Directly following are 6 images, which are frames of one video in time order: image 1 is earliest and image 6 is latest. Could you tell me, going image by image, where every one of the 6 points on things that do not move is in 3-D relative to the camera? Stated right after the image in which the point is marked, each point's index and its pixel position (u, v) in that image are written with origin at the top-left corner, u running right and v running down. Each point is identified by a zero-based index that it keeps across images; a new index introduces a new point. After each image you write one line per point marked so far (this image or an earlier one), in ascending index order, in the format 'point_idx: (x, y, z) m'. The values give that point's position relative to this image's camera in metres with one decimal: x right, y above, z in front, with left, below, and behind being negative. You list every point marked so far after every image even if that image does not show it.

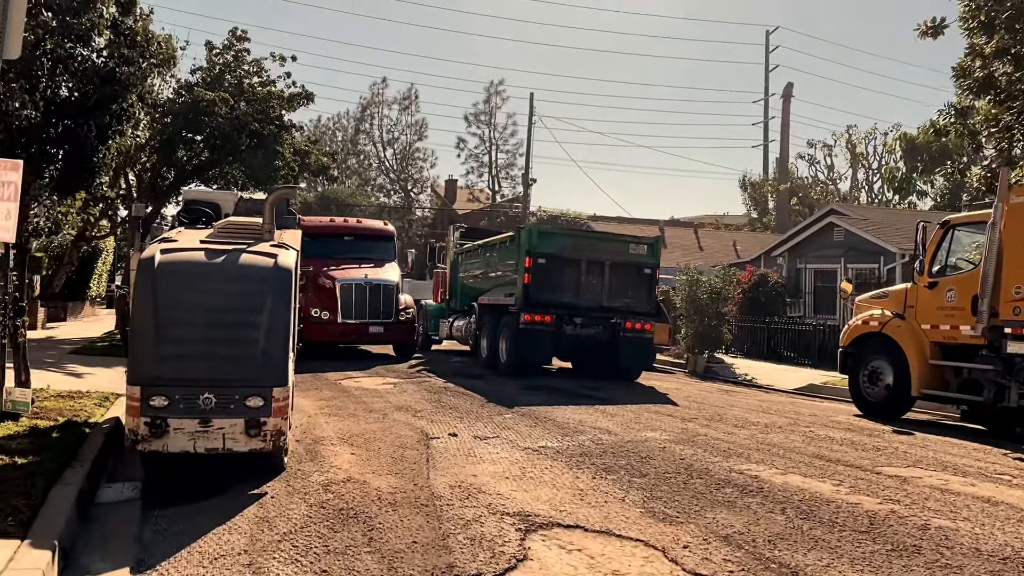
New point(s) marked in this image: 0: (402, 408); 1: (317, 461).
0: (-1.6, -1.8, +12.9) m
1: (-2.0, -1.8, +9.1) m
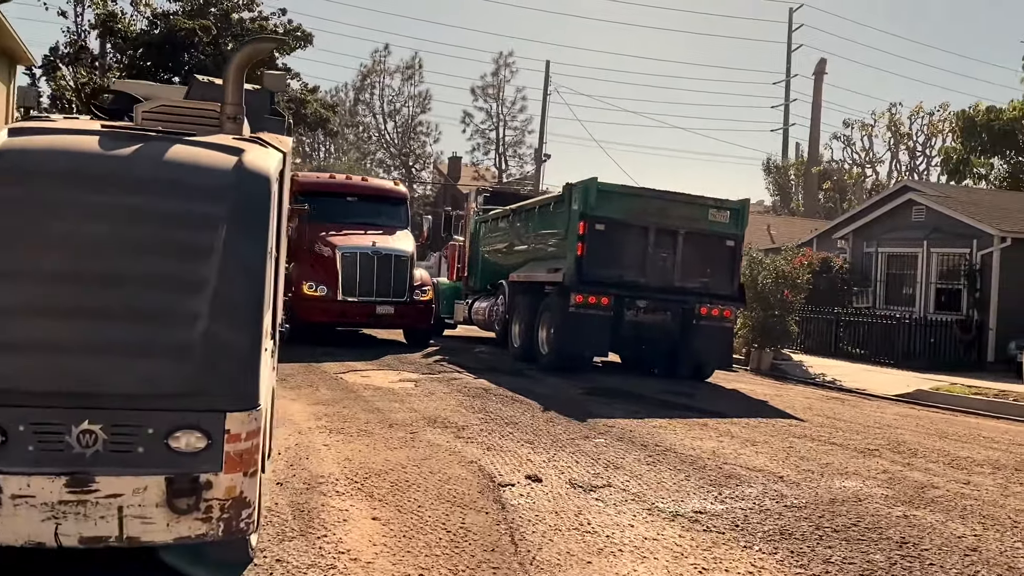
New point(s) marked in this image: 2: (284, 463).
0: (-0.8, -1.4, +8.9) m
1: (-1.1, -1.4, +5.0) m
2: (-1.8, -1.4, +6.9) m
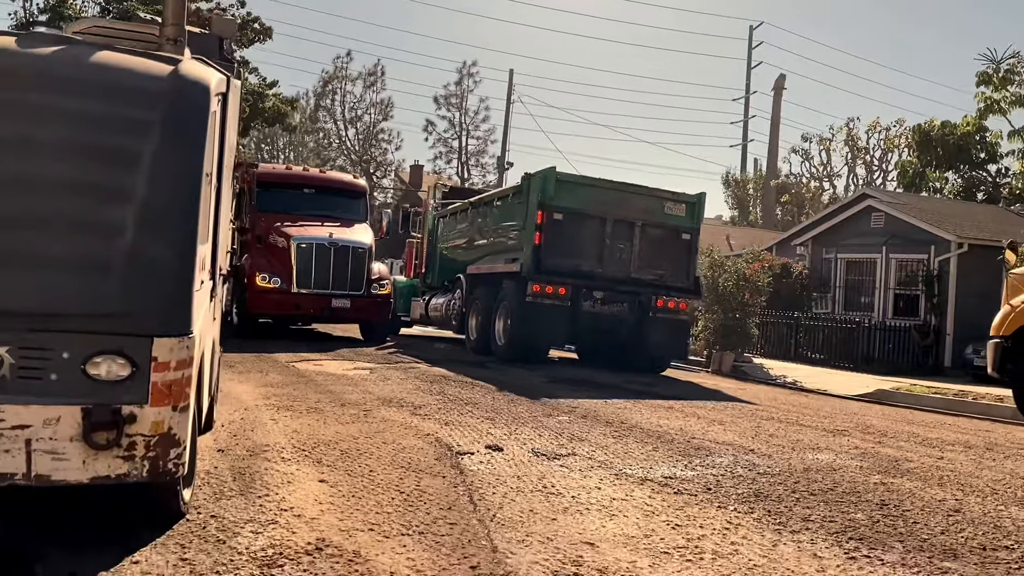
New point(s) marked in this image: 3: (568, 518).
0: (-1.2, -1.1, +8.5) m
1: (-1.4, -1.1, +4.6) m
2: (-2.1, -1.1, +6.5) m
3: (+0.3, -1.1, +4.3) m
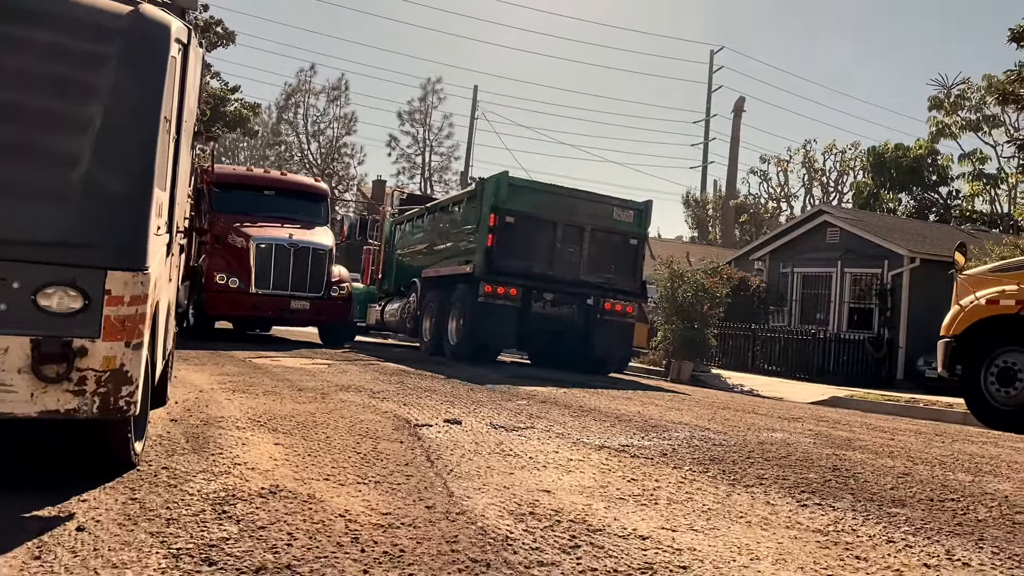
0: (-1.6, -1.0, +8.4) m
1: (-1.6, -0.9, +4.5) m
2: (-2.4, -0.9, +6.4) m
3: (+0.1, -0.9, +4.3) m
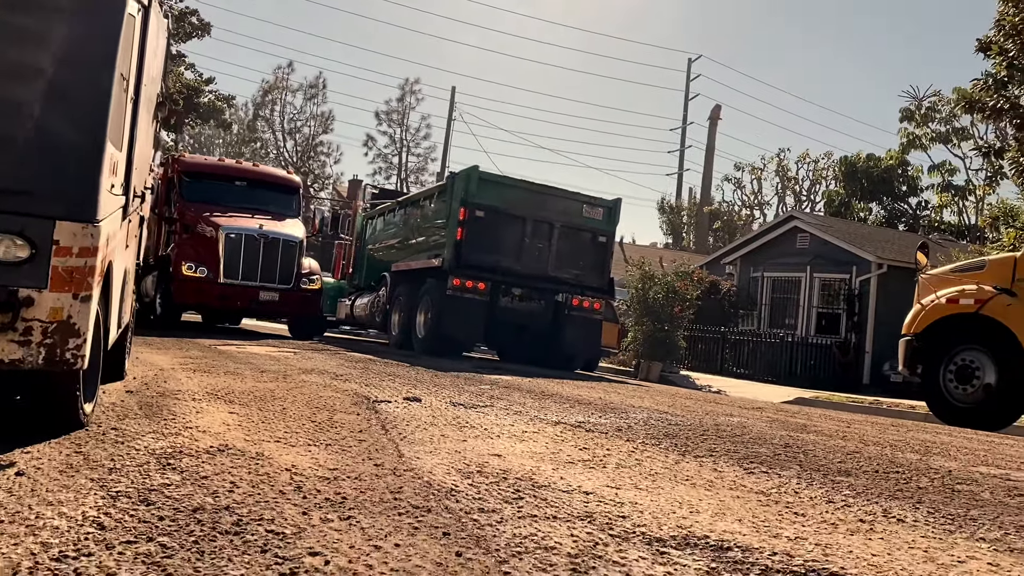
0: (-1.9, -0.8, +8.4) m
1: (-1.8, -0.7, +4.5) m
2: (-2.7, -0.7, +6.3) m
3: (-0.2, -0.8, +4.3) m
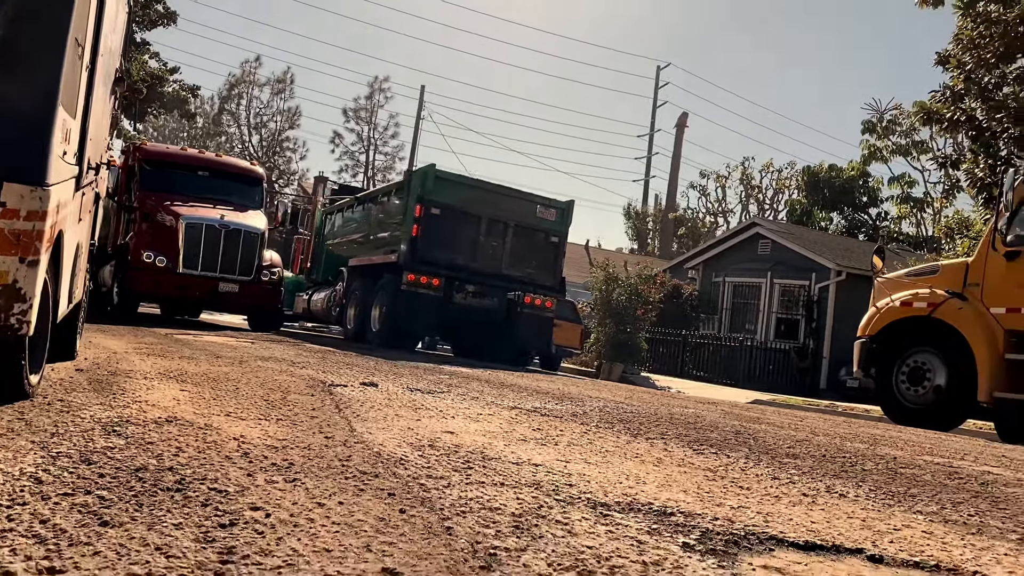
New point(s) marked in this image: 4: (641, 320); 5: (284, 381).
0: (-2.3, -0.7, +8.3) m
1: (-2.0, -0.5, +4.4) m
2: (-3.0, -0.5, +6.2) m
3: (-0.4, -0.7, +4.3) m
4: (+3.1, -0.7, +20.8) m
5: (-1.6, -0.6, +6.0) m
